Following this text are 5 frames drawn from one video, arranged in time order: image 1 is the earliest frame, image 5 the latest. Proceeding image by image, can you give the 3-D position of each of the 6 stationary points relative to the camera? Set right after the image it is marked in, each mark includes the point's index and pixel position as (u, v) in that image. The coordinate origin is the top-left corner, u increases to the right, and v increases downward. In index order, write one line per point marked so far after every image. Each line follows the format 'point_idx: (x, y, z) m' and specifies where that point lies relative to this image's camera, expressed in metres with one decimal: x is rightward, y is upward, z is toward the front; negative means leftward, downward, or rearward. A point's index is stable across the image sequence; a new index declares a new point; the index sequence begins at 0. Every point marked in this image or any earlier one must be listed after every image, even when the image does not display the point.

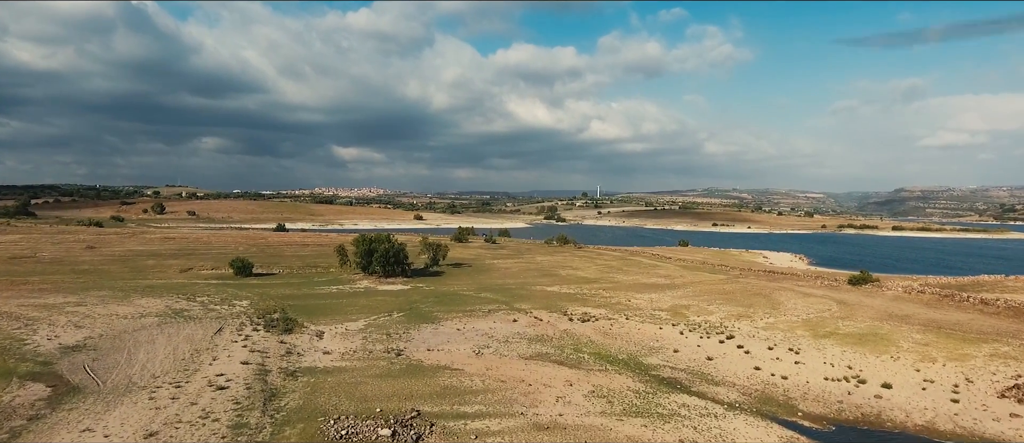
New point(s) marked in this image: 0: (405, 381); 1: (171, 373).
0: (-3.0, -4.5, +18.1) m
1: (-9.5, -4.2, +18.1) m
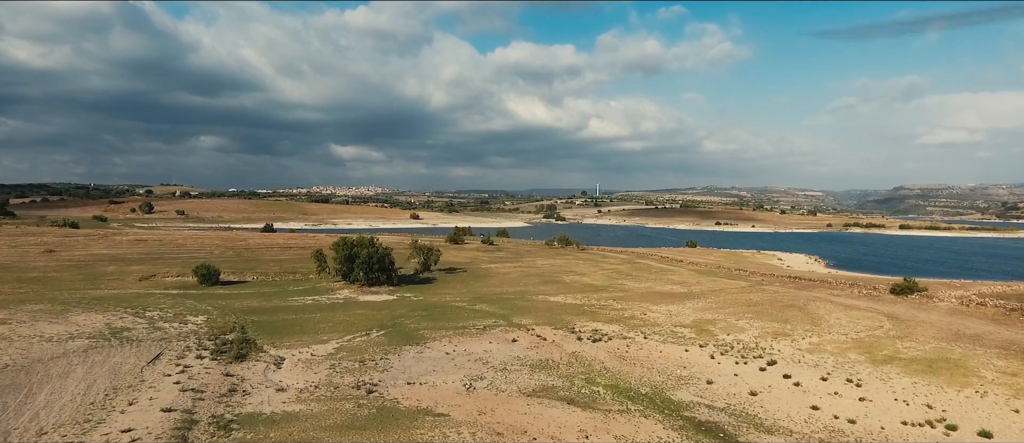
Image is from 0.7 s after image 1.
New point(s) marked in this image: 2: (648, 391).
0: (-3.0, -4.6, +13.9) m
1: (-9.5, -4.4, +13.9) m
2: (+4.0, -4.9, +18.9) m
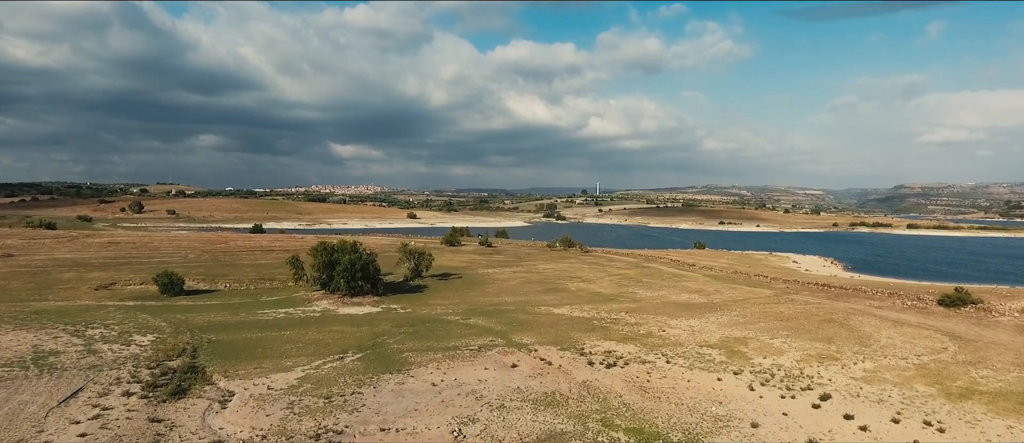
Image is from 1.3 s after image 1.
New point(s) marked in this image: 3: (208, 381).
0: (-3.0, -4.7, +10.2) m
1: (-9.6, -4.5, +10.1) m
2: (+3.9, -5.1, +15.2) m
3: (-8.5, -4.4, +18.1) m
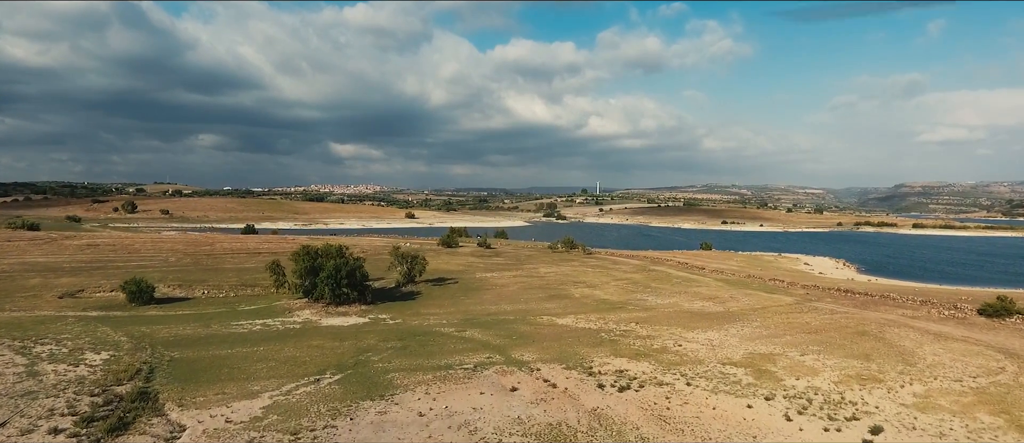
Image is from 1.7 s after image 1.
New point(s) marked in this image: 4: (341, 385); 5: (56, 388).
0: (-3.1, -4.9, +7.7) m
1: (-9.6, -4.6, +7.6) m
2: (+3.9, -5.2, +12.6) m
3: (-8.5, -4.5, +15.5) m
4: (-4.8, -4.6, +18.1) m
5: (-11.9, -4.3, +17.0) m
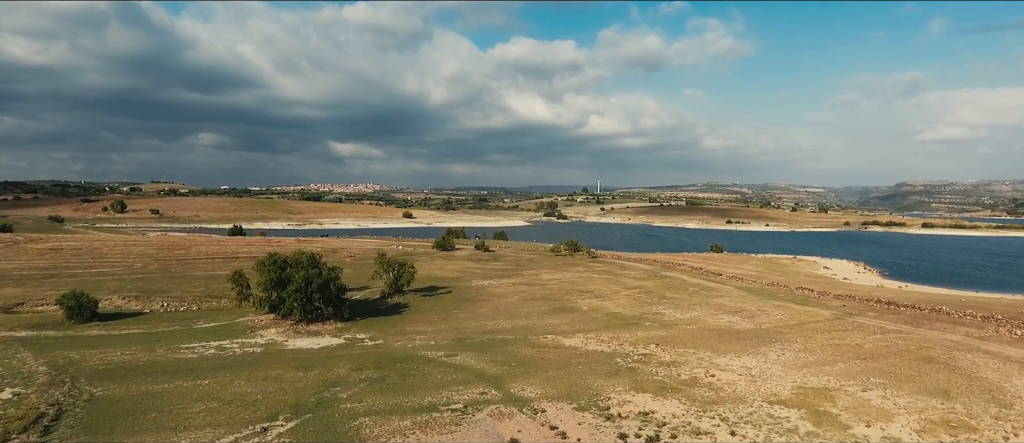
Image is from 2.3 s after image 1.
0: (-3.1, -5.0, +3.8) m
1: (-9.6, -4.8, +3.8) m
2: (+3.9, -5.3, +8.8) m
3: (-8.5, -4.7, +11.7) m
4: (-4.8, -4.7, +14.3) m
5: (-11.9, -4.5, +13.2) m
